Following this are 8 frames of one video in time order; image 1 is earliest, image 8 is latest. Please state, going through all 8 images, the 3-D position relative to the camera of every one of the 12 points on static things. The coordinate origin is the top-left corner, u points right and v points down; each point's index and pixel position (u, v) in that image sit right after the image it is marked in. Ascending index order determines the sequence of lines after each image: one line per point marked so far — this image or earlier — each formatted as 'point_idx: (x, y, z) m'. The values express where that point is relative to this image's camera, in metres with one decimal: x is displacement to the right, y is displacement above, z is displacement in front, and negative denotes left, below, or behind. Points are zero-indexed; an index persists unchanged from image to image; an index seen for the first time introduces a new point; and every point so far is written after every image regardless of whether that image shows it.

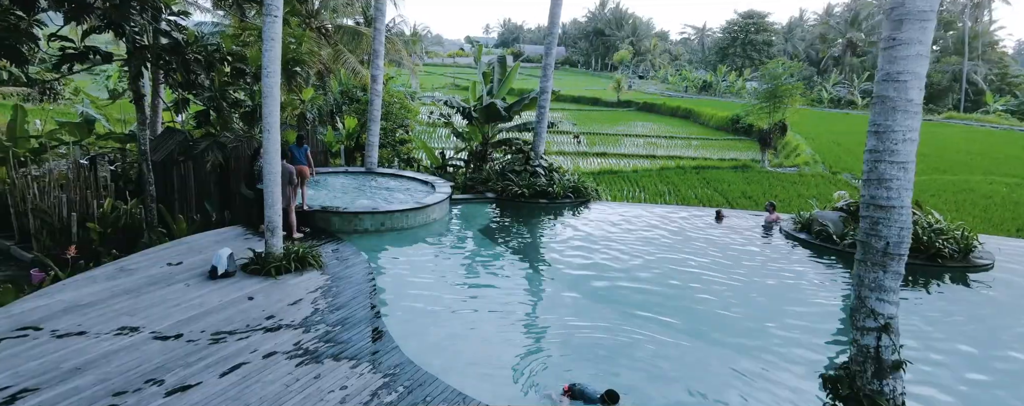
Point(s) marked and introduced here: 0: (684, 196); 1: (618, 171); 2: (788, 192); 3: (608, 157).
0: (+4.1, +0.1, +12.7) m
1: (+3.1, +0.8, +15.2) m
2: (+6.6, +0.2, +12.7) m
3: (+3.5, +1.6, +19.2) m
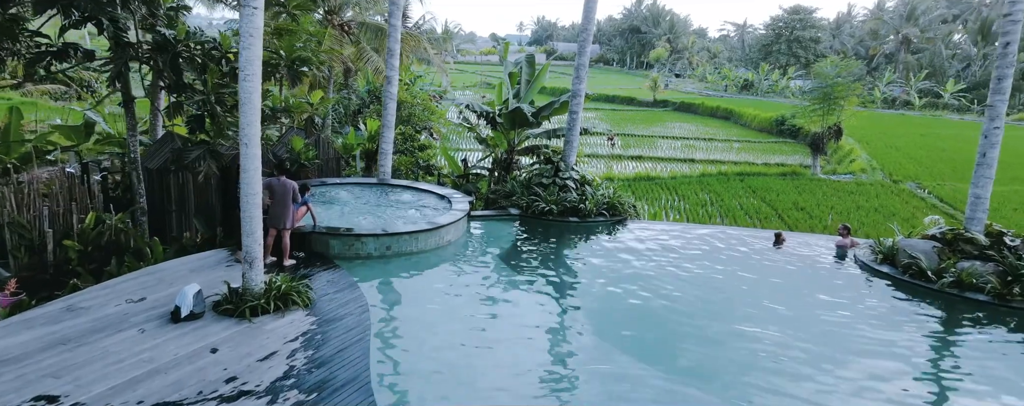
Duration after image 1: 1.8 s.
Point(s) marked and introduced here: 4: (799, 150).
0: (+4.8, -0.1, +11.7) m
1: (+3.9, +0.5, +14.2) m
2: (+7.2, 0.0, +11.5) m
3: (+4.5, +1.4, +18.2) m
4: (+10.5, +2.0, +19.5) m
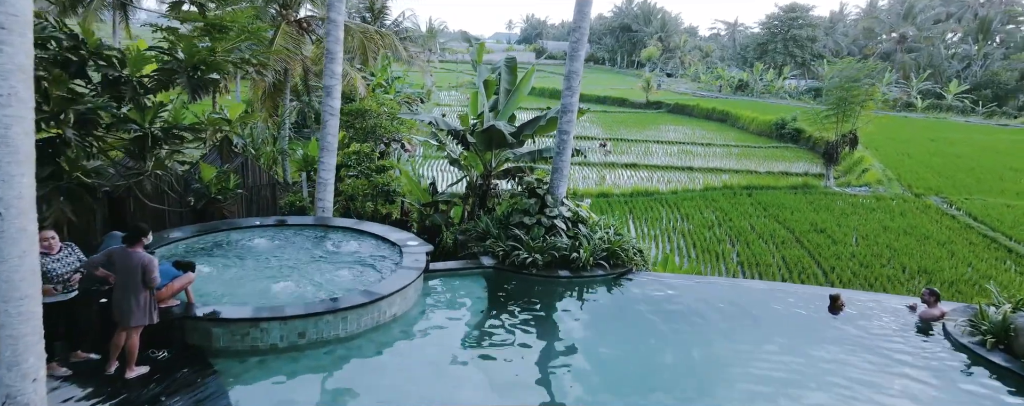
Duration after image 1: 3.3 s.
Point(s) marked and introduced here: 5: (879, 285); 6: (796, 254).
0: (+4.4, -0.5, +10.4) m
1: (+3.5, +0.2, +12.9) m
2: (+6.9, -0.4, +10.2) m
3: (+4.0, +1.1, +16.8) m
4: (+10.0, +1.6, +18.2) m
5: (+5.2, -1.2, +7.6) m
6: (+4.8, -0.9, +8.9) m
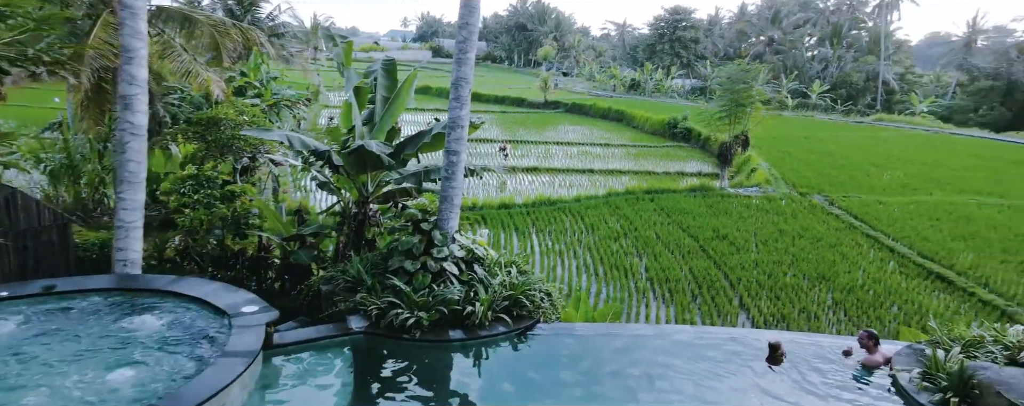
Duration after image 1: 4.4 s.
0: (+2.5, -0.6, +10.0) m
1: (+1.1, 0.0, +12.3) m
2: (+4.9, -0.5, +10.3) m
3: (+0.9, +0.9, +16.3) m
4: (+6.4, +1.7, +18.7) m
5: (+3.8, -1.3, +7.4) m
6: (+3.1, -1.0, +8.6) m
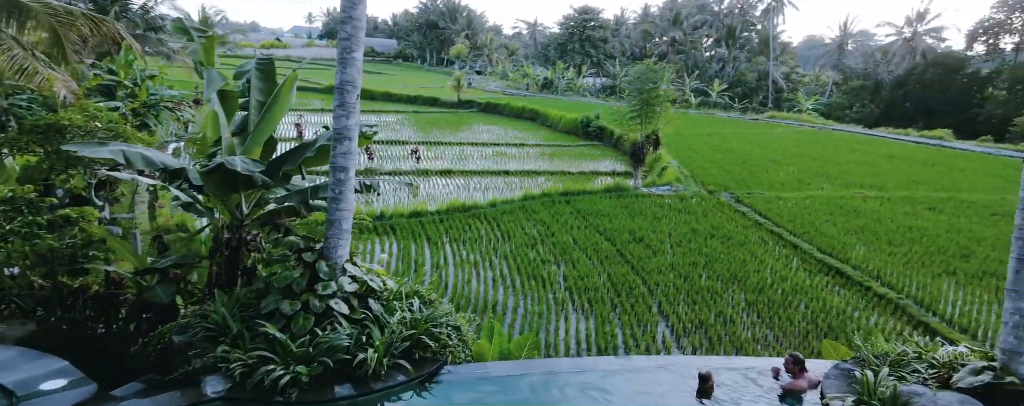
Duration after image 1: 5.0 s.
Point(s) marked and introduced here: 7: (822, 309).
0: (+0.9, -0.7, +9.7) m
1: (-0.8, -0.1, +11.8) m
2: (+3.3, -0.5, +10.4) m
3: (-1.7, +0.8, +15.7) m
4: (+3.4, +1.8, +19.0) m
5: (+2.6, -1.4, +7.4) m
6: (+1.7, -1.1, +8.5) m
7: (+4.1, -1.4, +7.0) m
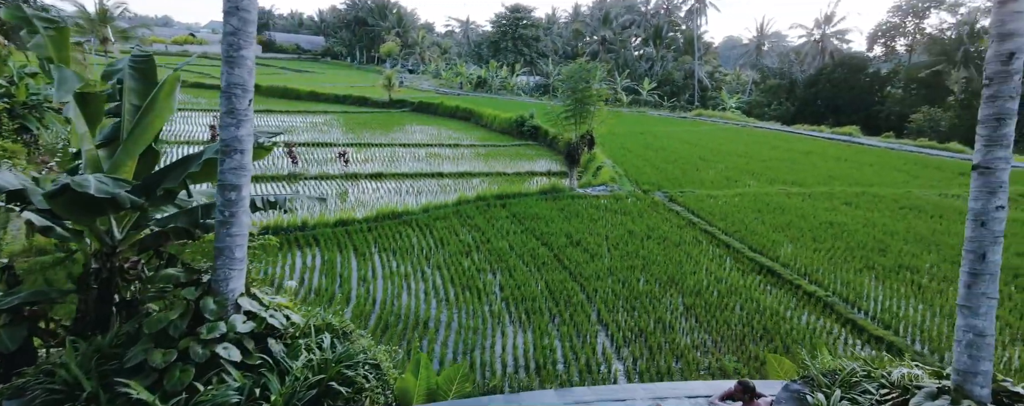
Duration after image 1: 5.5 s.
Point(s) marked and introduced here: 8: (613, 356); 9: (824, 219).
0: (-0.3, -0.8, +9.3) m
1: (-2.3, -0.3, +11.2) m
2: (+2.0, -0.5, +10.3) m
3: (-3.6, +0.6, +14.9) m
4: (+1.1, +1.8, +18.8) m
5: (+1.7, -1.4, +7.2) m
6: (+0.7, -1.2, +8.2) m
7: (+3.2, -1.4, +7.0) m
8: (+1.2, -1.8, +6.2) m
9: (+6.1, -0.3, +10.3) m
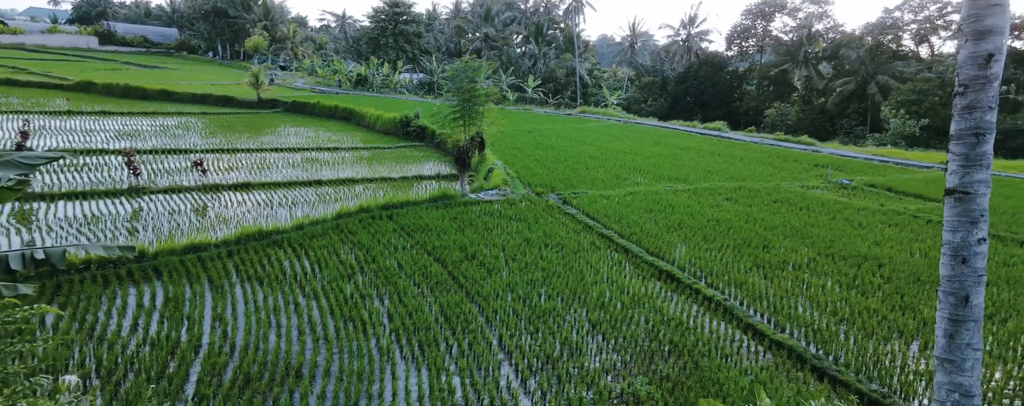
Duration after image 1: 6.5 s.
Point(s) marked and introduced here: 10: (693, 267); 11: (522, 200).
0: (-2.0, -1.0, +8.3) m
1: (-4.4, -0.6, +9.7) m
2: (0.0, -0.6, +9.7) m
3: (-6.5, +0.2, +13.1) m
4: (-2.7, +1.6, +17.8) m
5: (+0.4, -1.6, +6.6) m
6: (-0.8, -1.3, +7.4) m
7: (+1.9, -1.5, +6.7) m
8: (+0.1, -2.0, +5.5) m
9: (+4.0, -0.3, +10.6) m
10: (+2.8, -1.0, +8.2) m
11: (+0.2, +0.1, +12.2) m
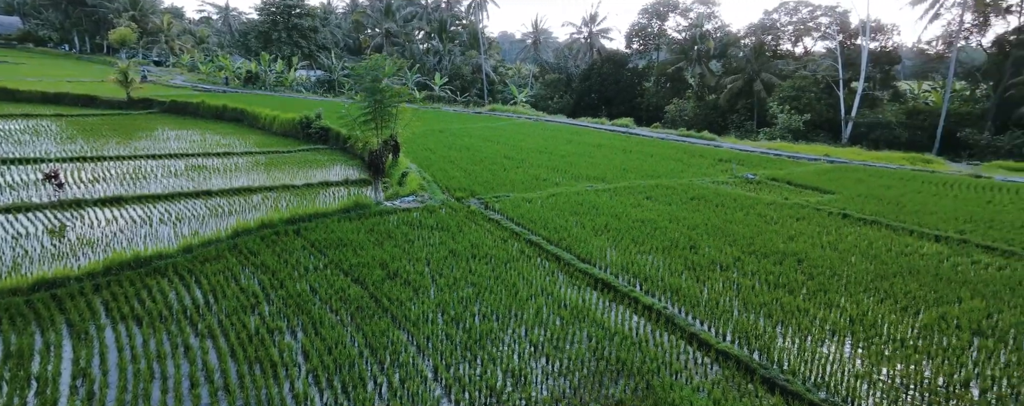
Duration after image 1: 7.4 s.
0: (-3.0, -1.3, +7.3) m
1: (-5.6, -1.0, +8.3) m
2: (-1.3, -0.8, +9.0) m
3: (-8.3, -0.2, +11.2) m
4: (-5.5, +1.3, +16.5) m
5: (-0.3, -1.7, +6.1) m
6: (-1.7, -1.6, +6.6) m
7: (+1.1, -1.6, +6.4) m
8: (-0.4, -2.2, +4.9) m
9: (+2.4, -0.3, +10.5) m
10: (+1.7, -1.1, +8.1) m
11: (-1.5, -0.1, +11.5) m
